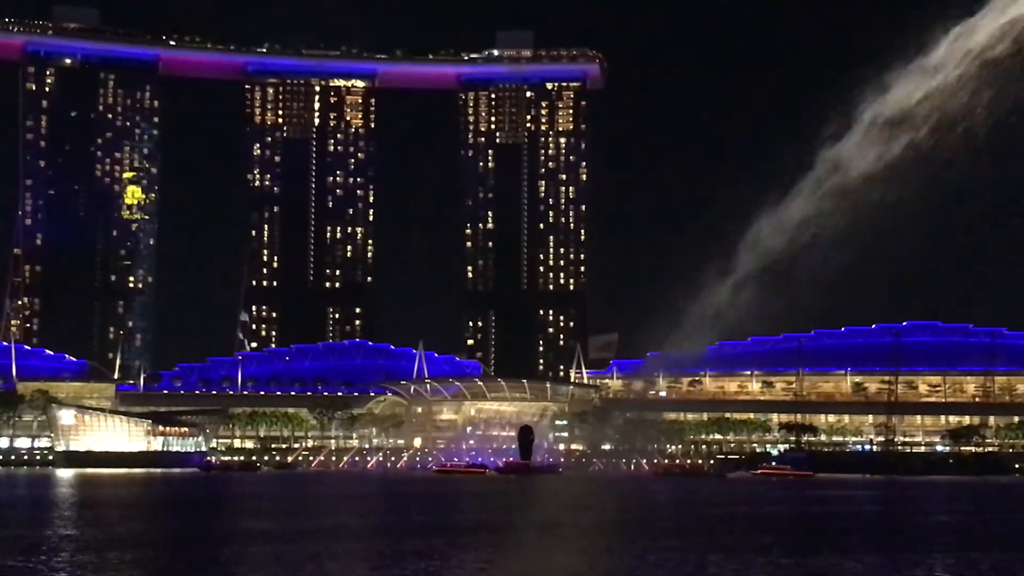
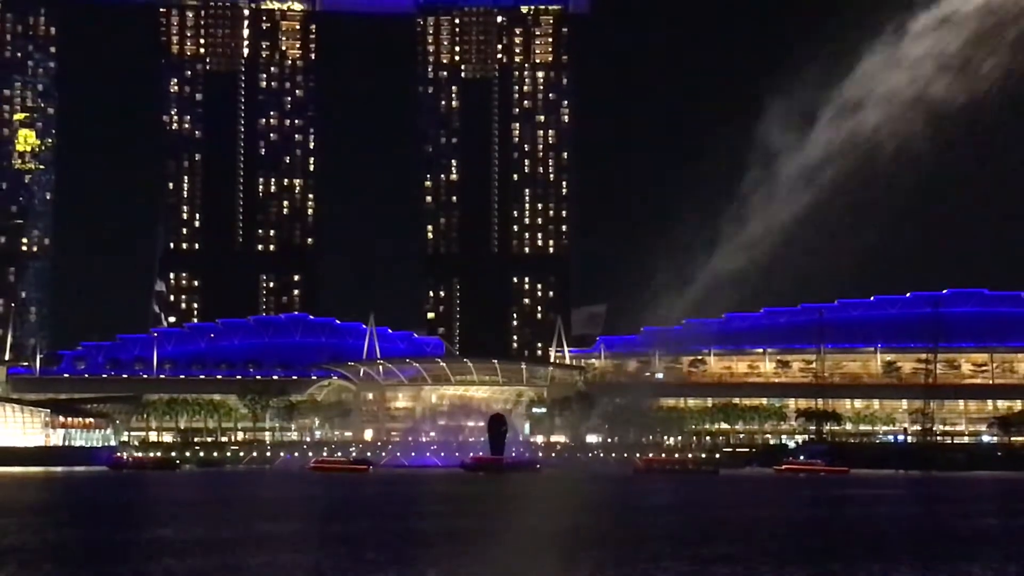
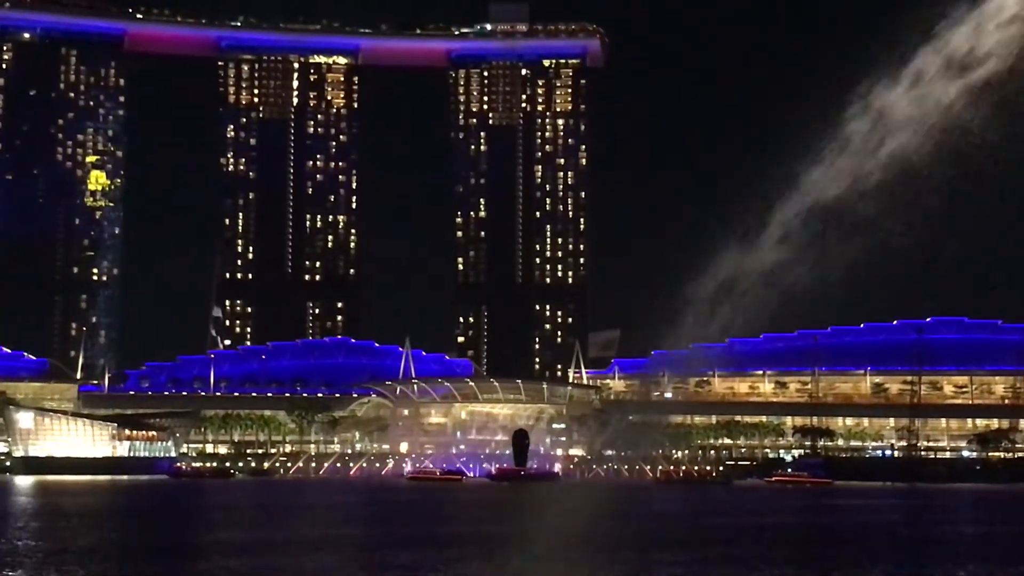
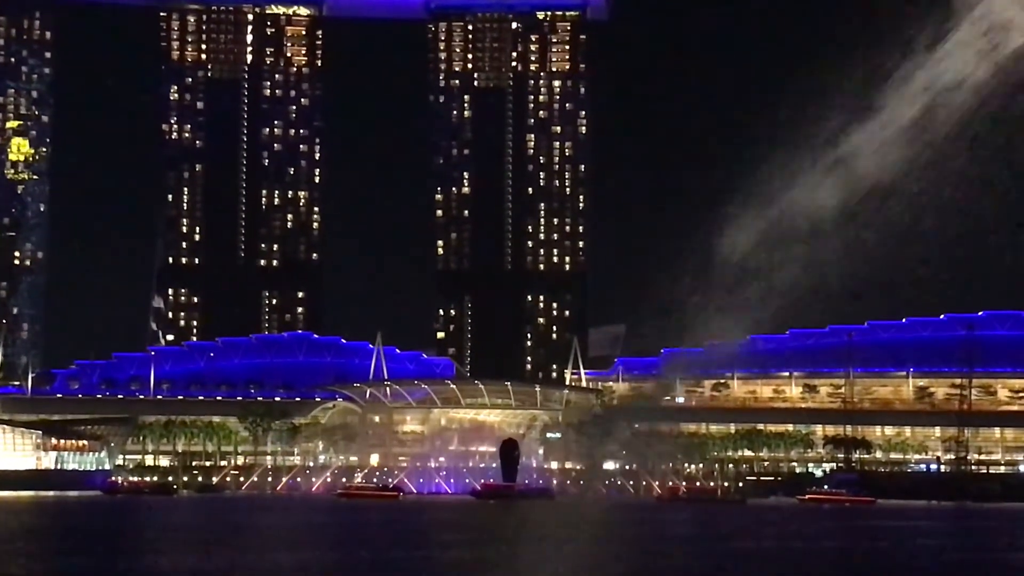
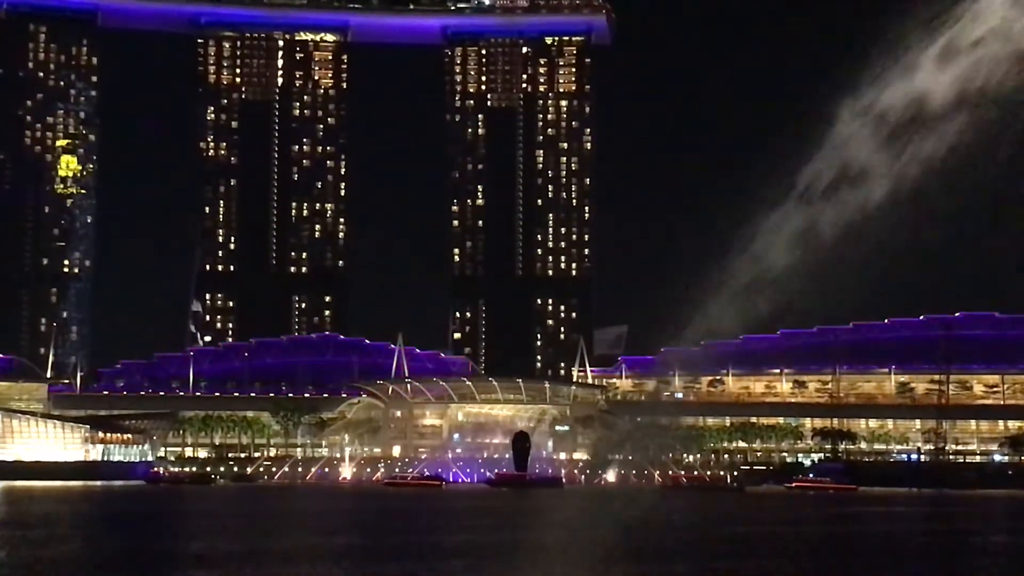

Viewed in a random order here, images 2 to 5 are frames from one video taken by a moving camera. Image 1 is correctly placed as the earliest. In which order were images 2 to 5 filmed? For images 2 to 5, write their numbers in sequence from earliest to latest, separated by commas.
3, 5, 4, 2
